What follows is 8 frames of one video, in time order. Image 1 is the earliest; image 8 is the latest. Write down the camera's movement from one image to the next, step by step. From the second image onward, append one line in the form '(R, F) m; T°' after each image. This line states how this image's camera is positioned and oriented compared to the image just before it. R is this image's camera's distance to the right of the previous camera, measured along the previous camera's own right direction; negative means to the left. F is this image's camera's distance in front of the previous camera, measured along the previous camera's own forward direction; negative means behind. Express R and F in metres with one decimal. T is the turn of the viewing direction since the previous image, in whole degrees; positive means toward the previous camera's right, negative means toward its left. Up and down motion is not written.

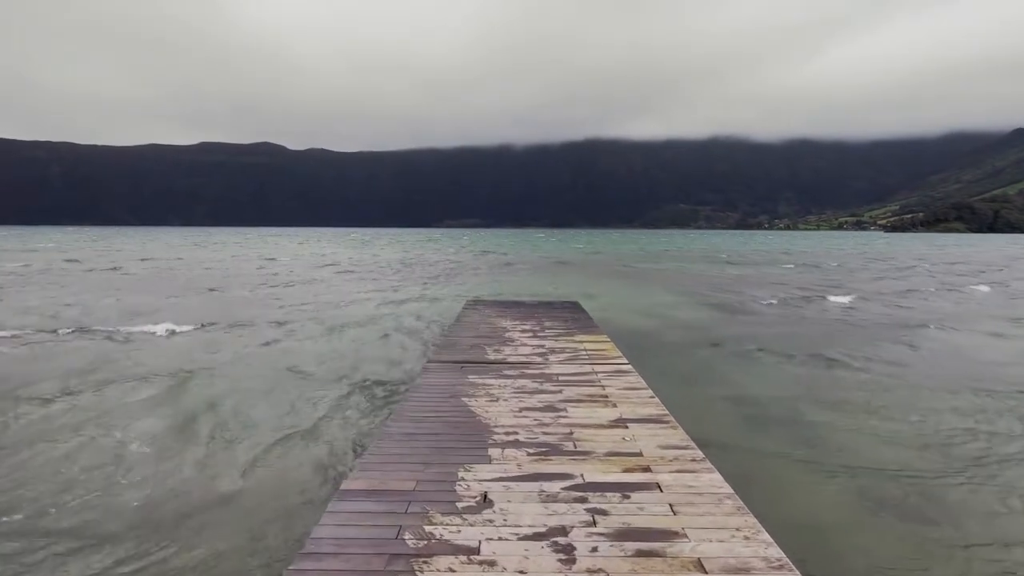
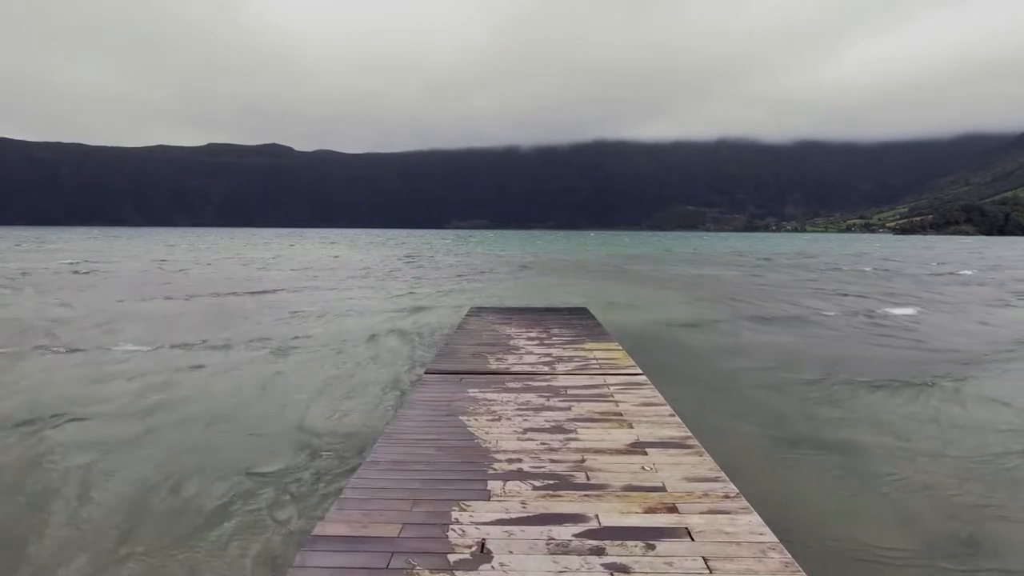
(0.0, +0.7) m; -1°
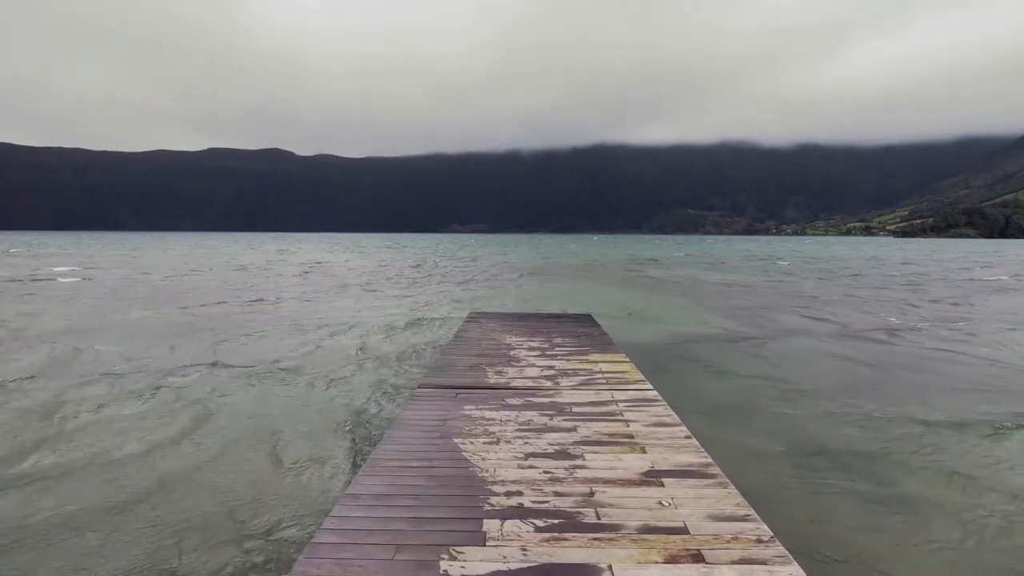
(0.0, +0.6) m; 0°
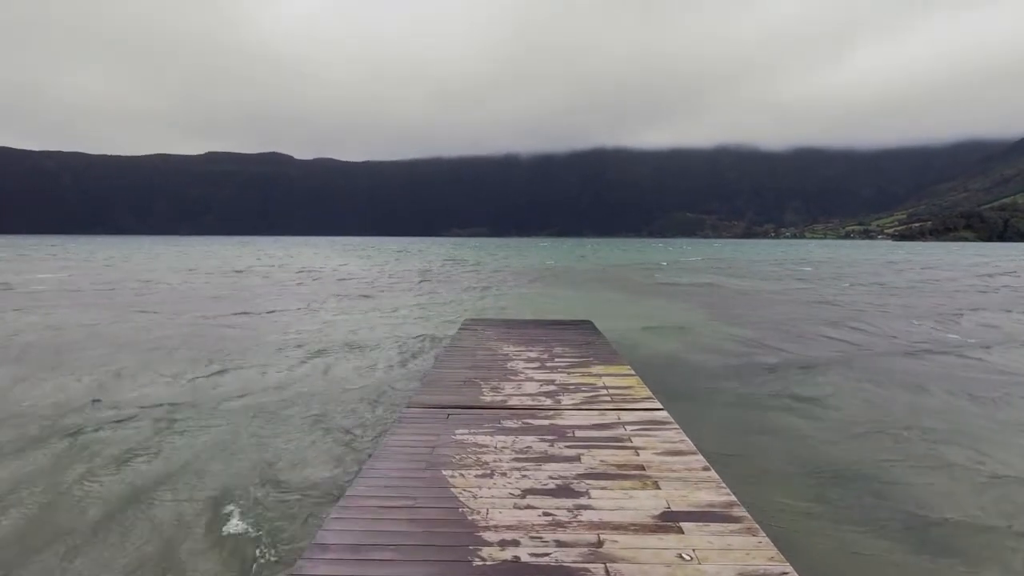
(0.0, +0.7) m; 0°
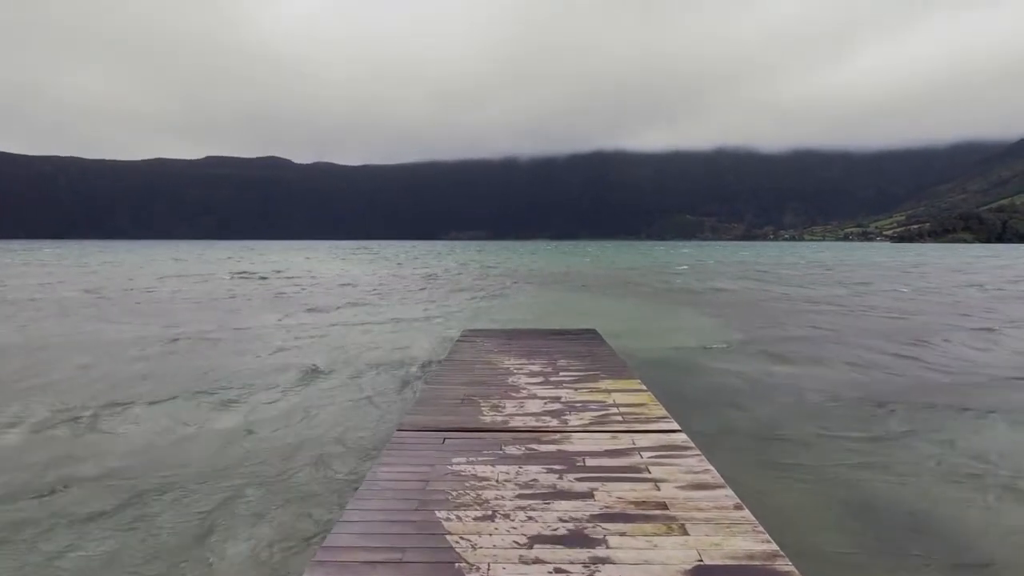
(0.0, +0.7) m; 0°
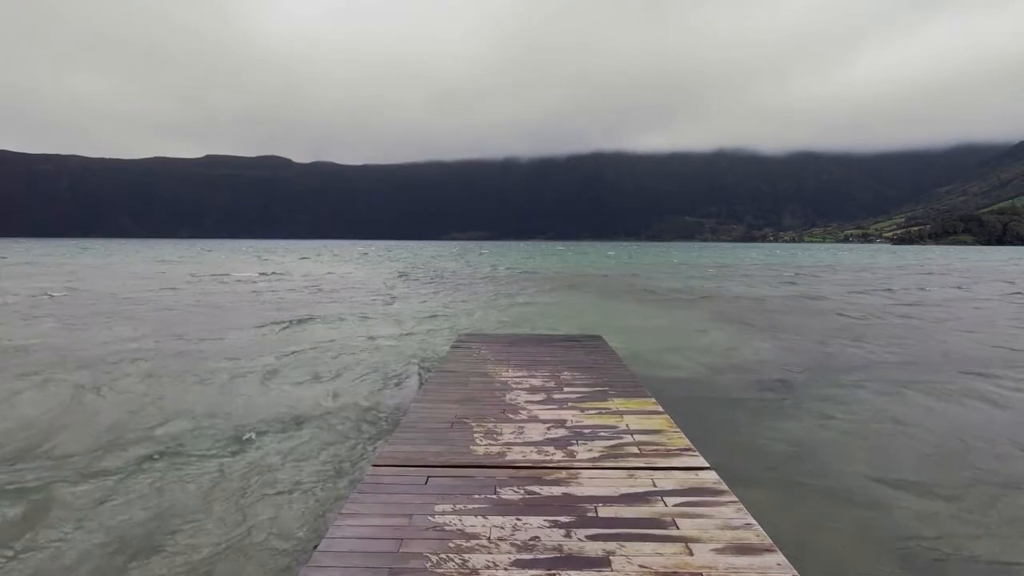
(0.0, +1.0) m; 0°
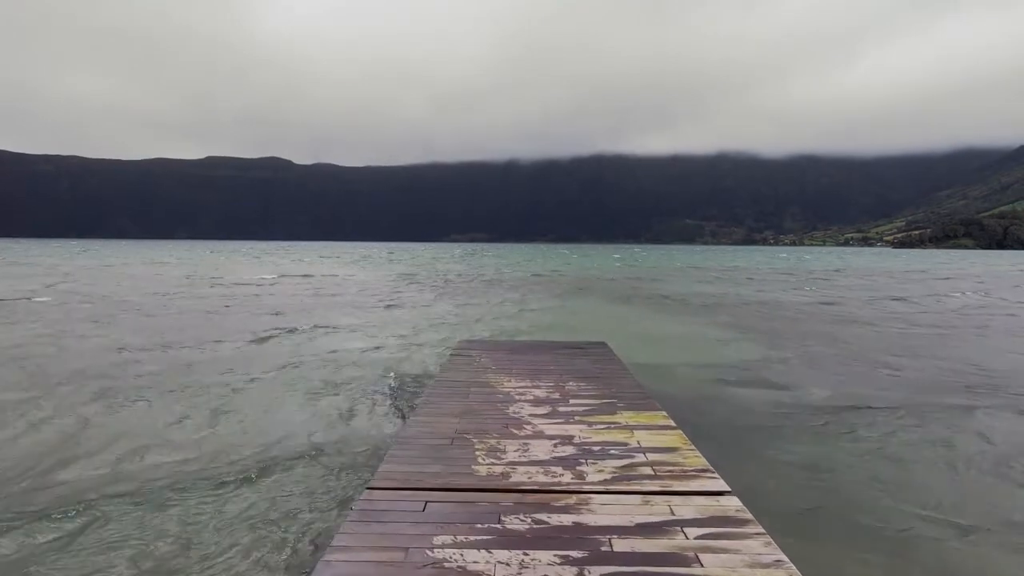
(-0.1, +0.4) m; 0°
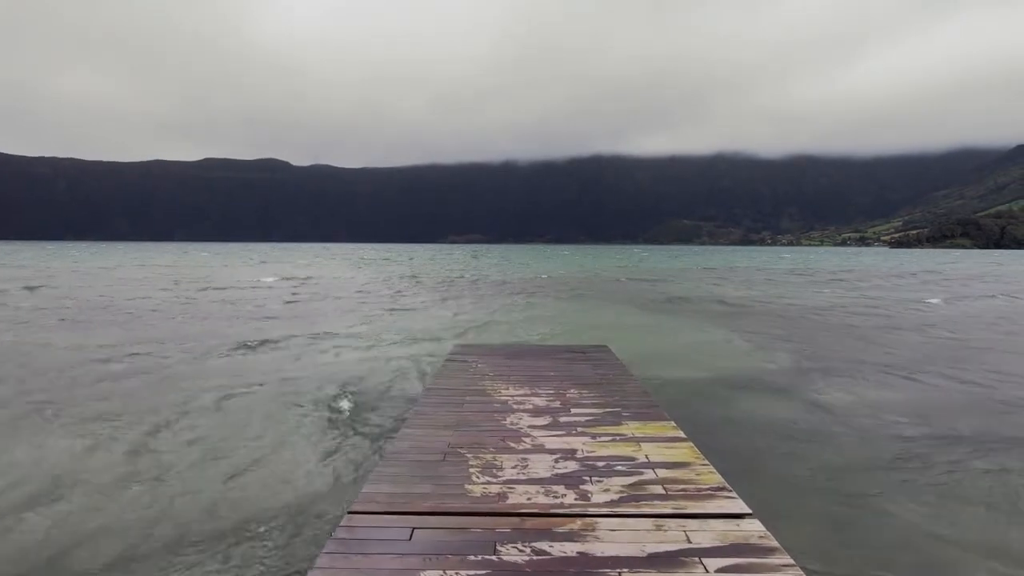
(0.0, +0.5) m; 0°
